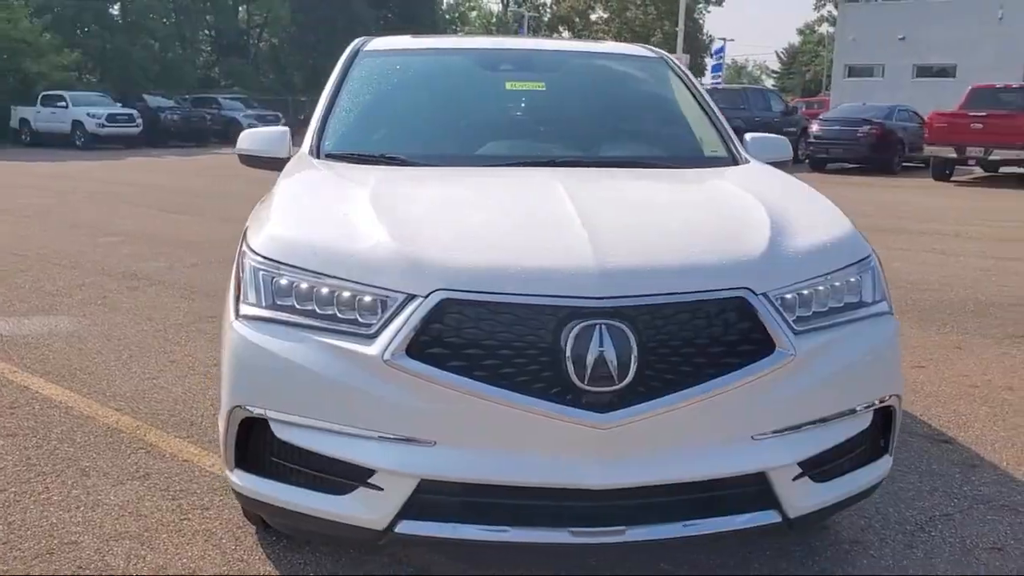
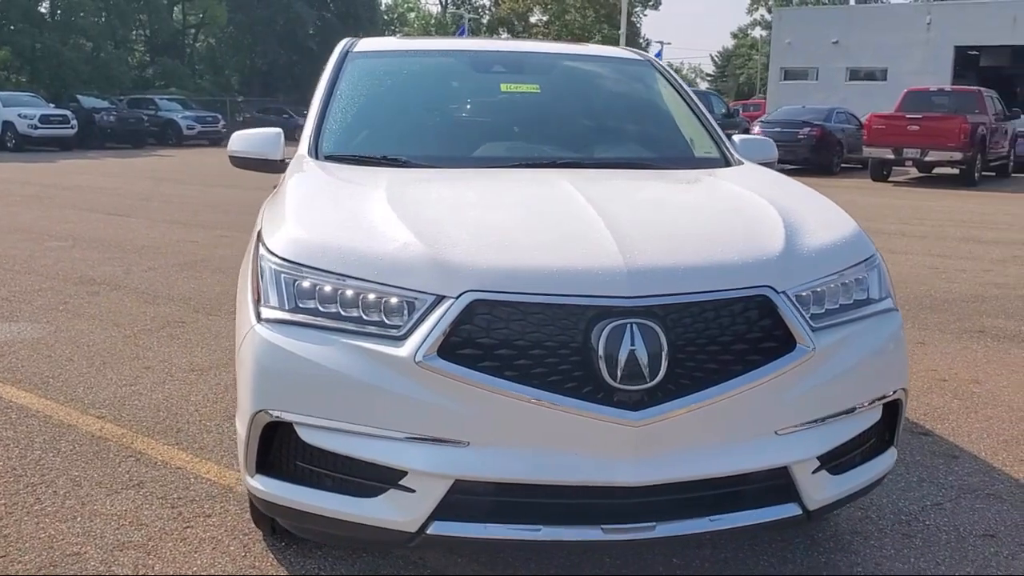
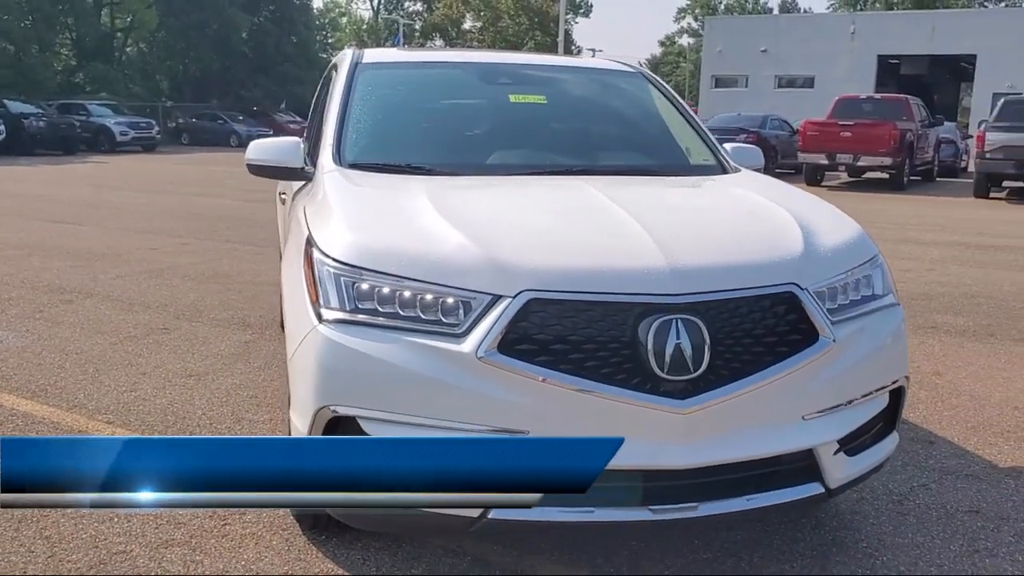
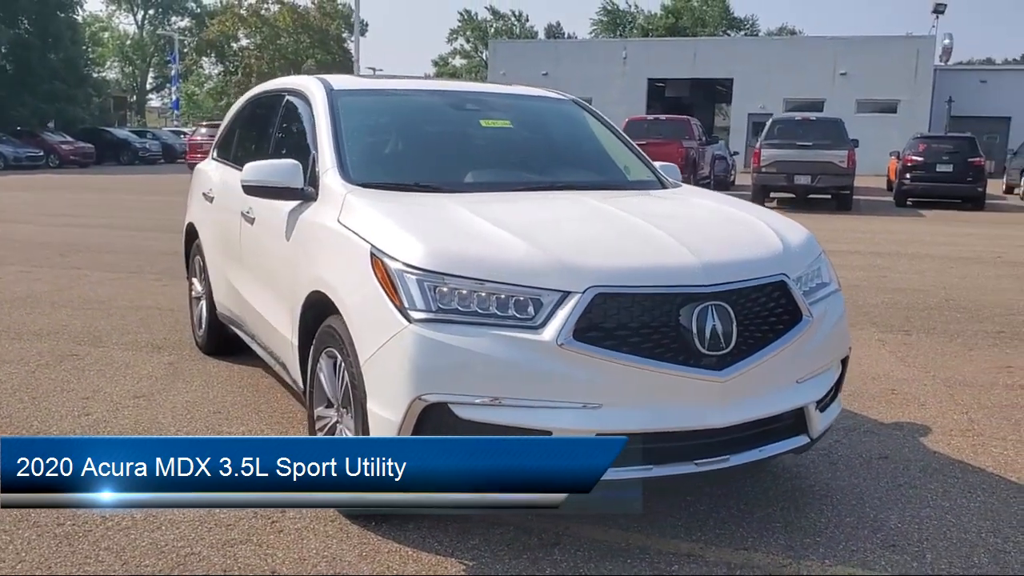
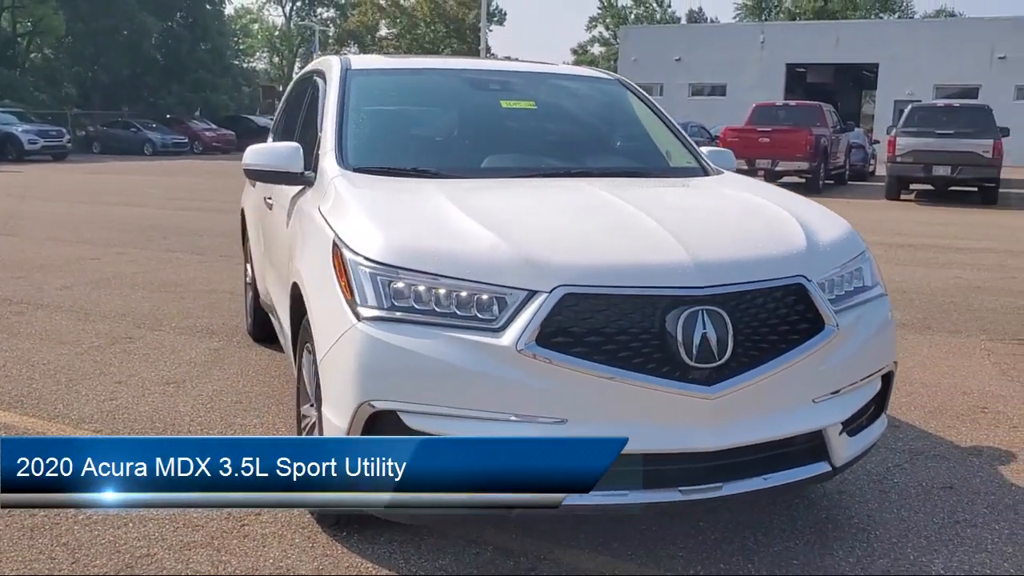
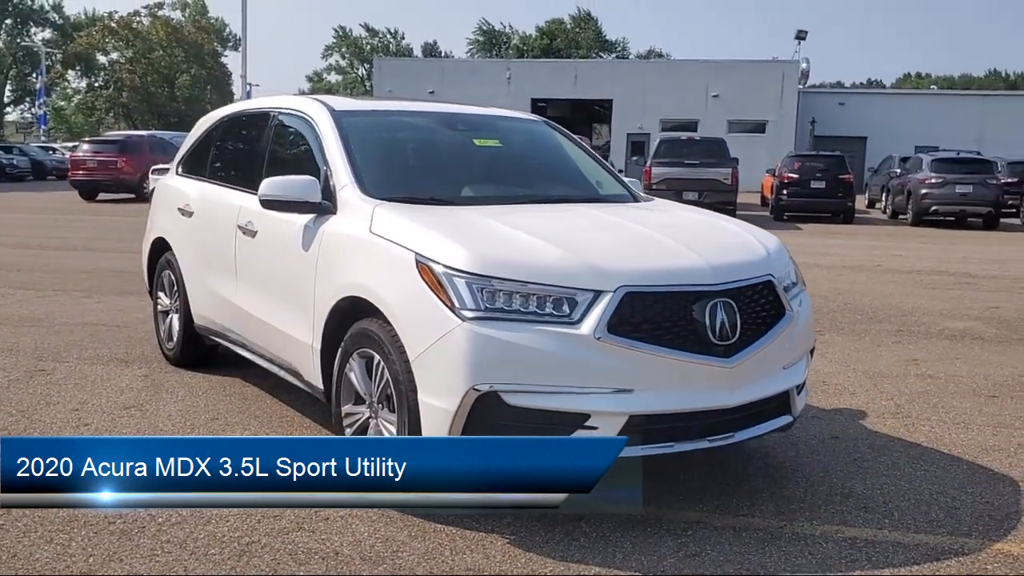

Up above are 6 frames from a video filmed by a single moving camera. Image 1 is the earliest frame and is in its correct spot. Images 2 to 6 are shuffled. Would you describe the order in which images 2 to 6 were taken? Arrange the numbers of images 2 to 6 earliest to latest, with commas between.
2, 3, 5, 4, 6
